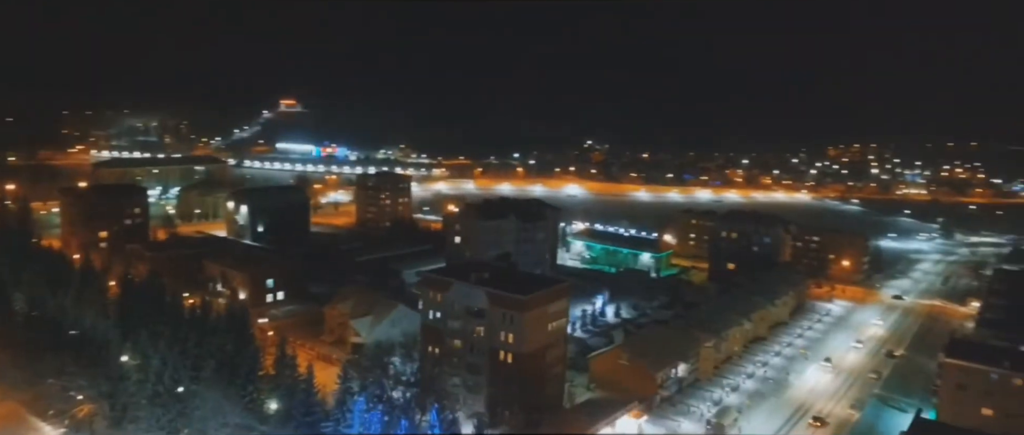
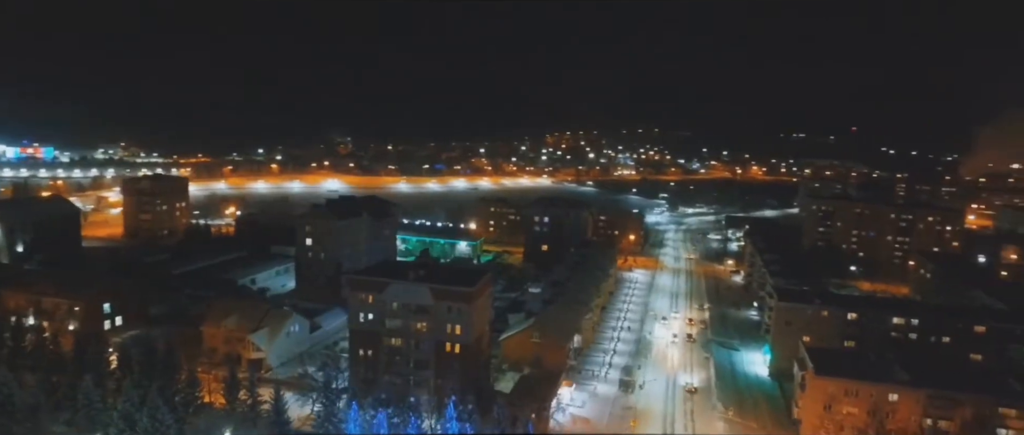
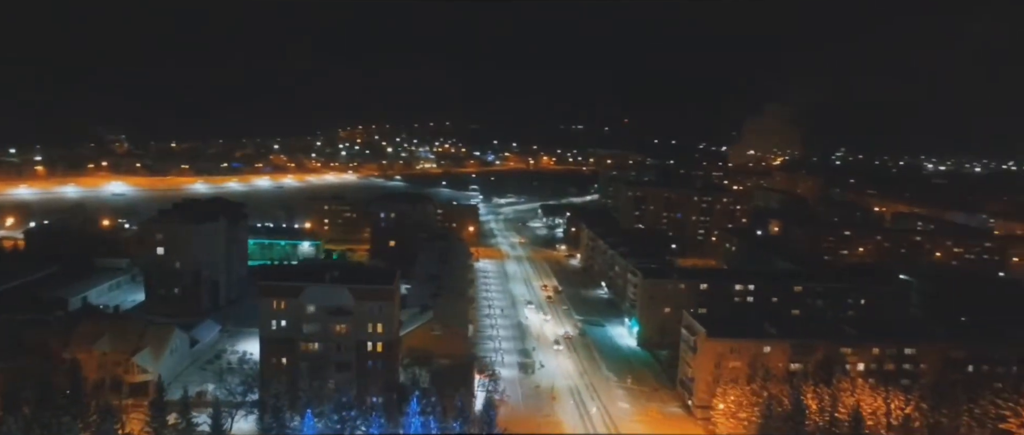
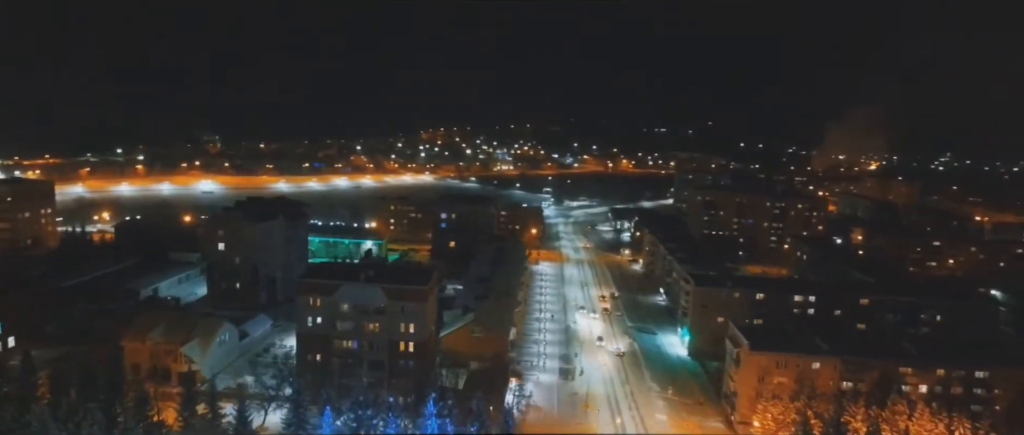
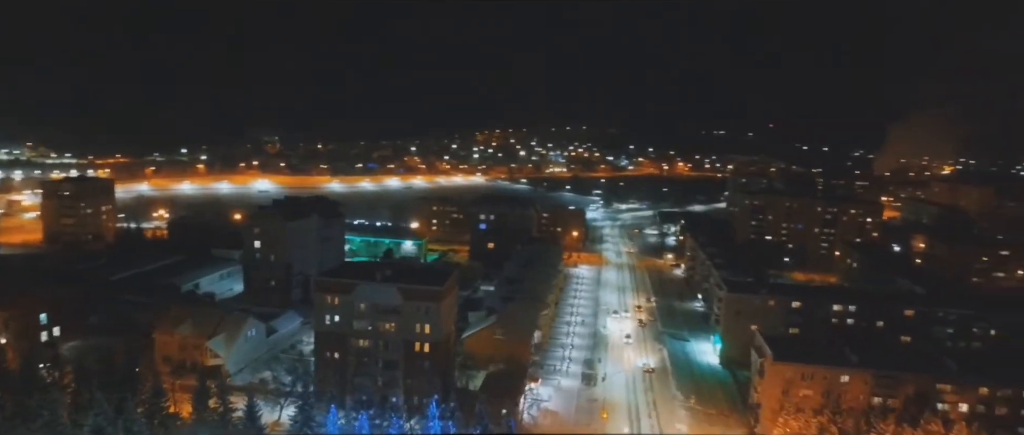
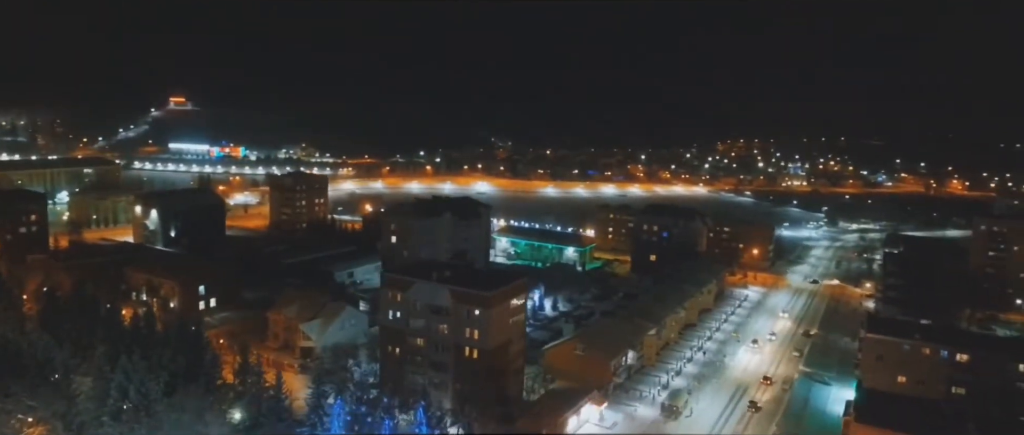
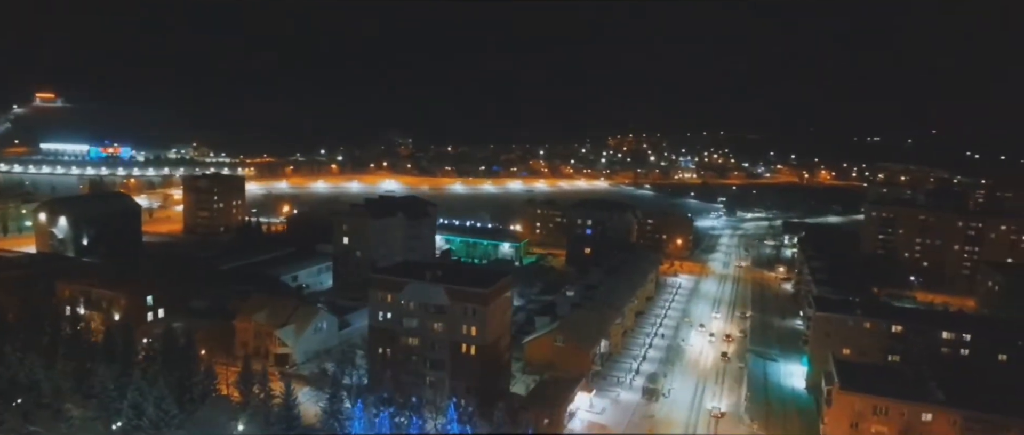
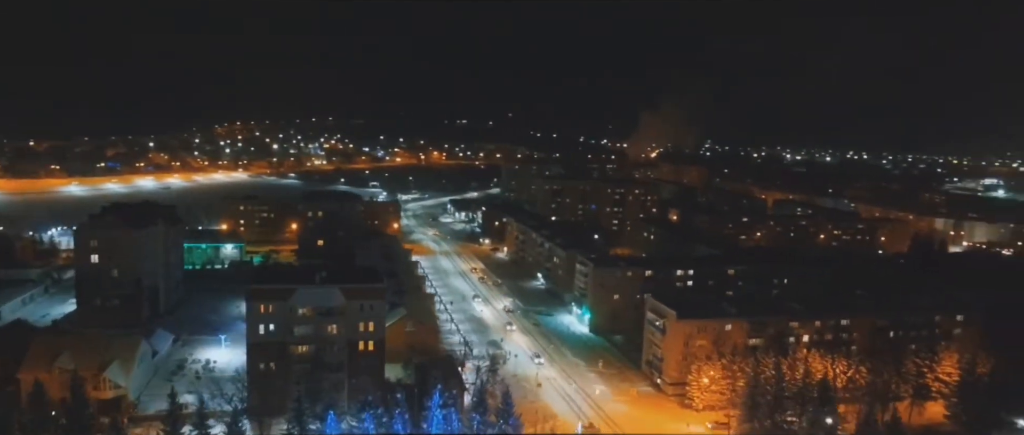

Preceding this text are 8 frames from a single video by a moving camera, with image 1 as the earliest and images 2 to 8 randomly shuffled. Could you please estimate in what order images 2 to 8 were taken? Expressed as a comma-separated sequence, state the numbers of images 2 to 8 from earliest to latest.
6, 7, 2, 5, 4, 3, 8
